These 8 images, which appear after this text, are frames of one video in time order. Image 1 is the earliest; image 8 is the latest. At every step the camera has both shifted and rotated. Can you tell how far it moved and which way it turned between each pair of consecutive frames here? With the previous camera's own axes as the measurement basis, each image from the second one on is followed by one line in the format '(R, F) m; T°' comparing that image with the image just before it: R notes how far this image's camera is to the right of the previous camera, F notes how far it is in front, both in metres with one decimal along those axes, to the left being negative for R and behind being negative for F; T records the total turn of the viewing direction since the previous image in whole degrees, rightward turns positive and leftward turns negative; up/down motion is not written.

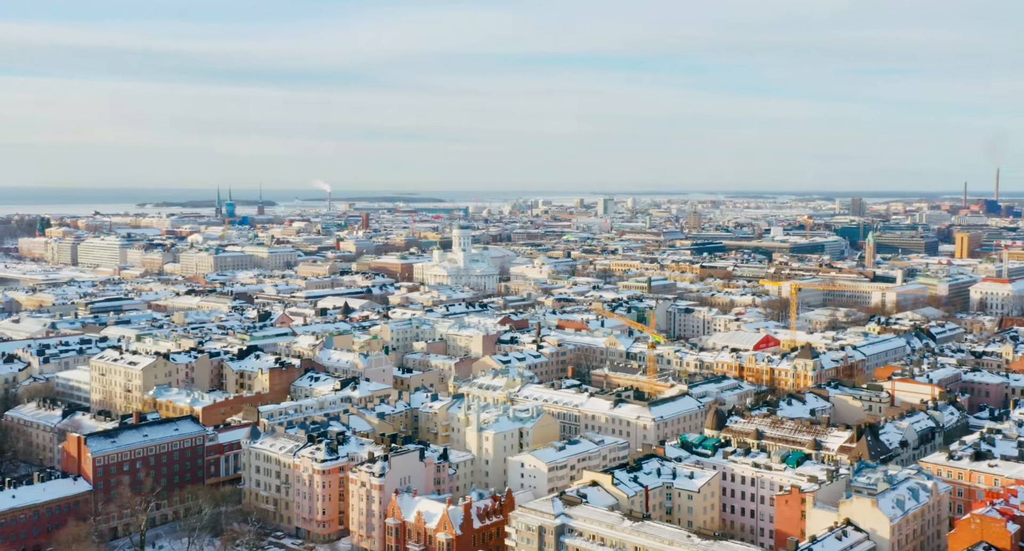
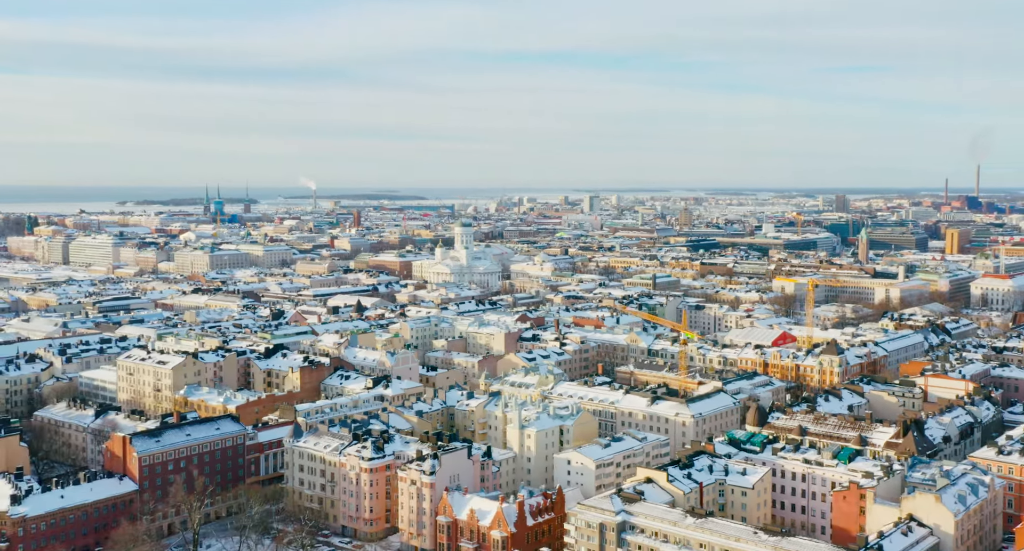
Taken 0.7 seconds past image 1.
(-1.9, +0.1) m; +1°
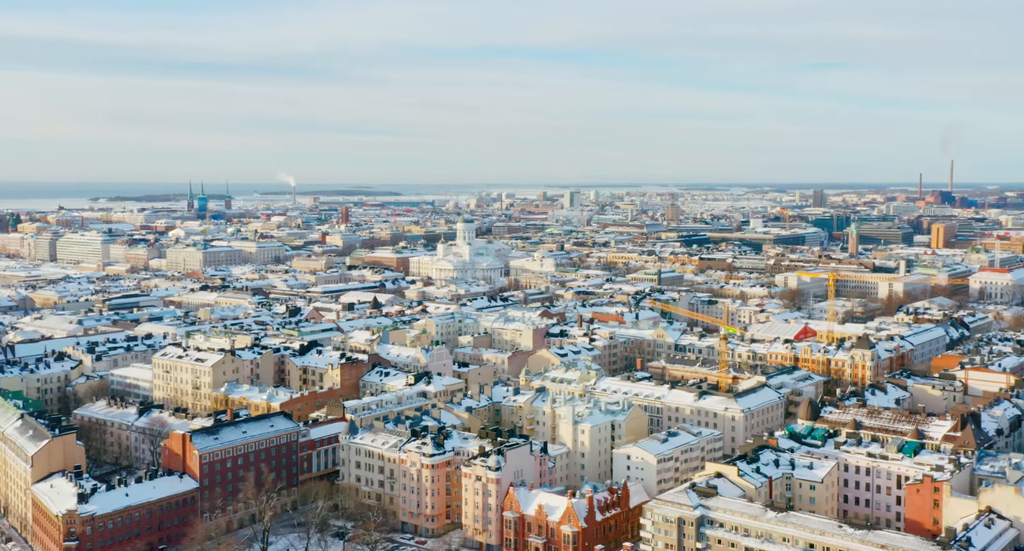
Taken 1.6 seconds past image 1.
(-2.5, 0.0) m; +1°
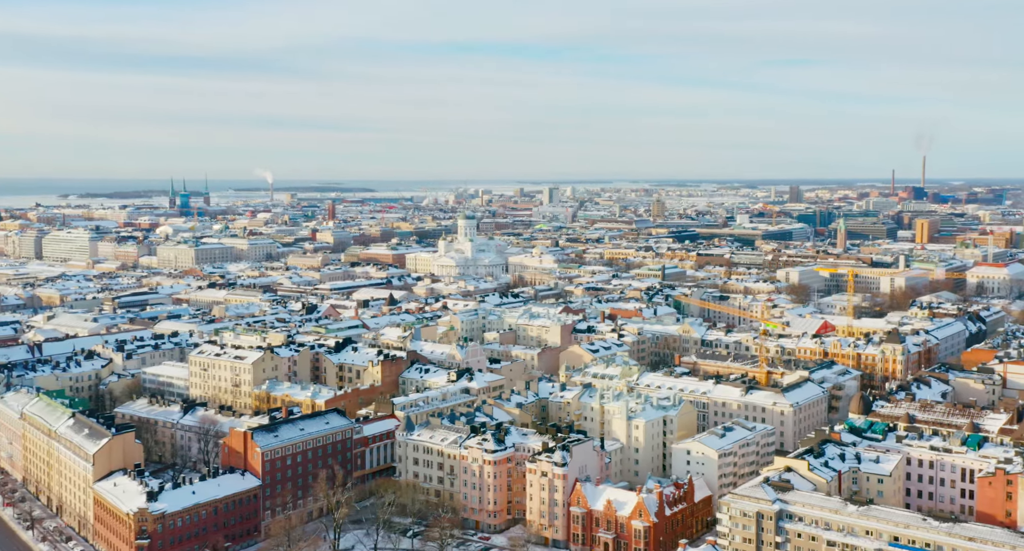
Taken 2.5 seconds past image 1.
(-2.6, 0.0) m; +1°
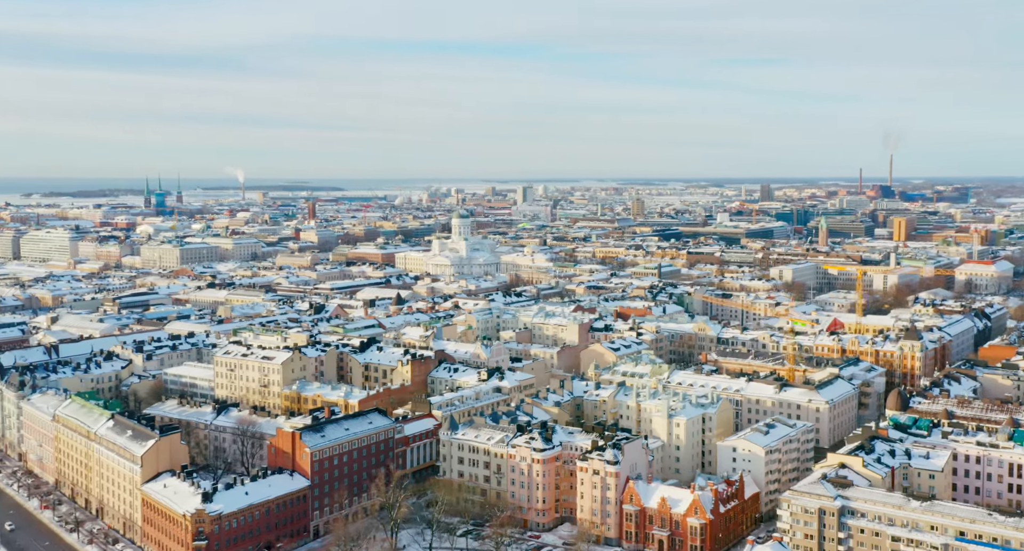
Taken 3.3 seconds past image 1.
(-2.3, 0.0) m; +1°
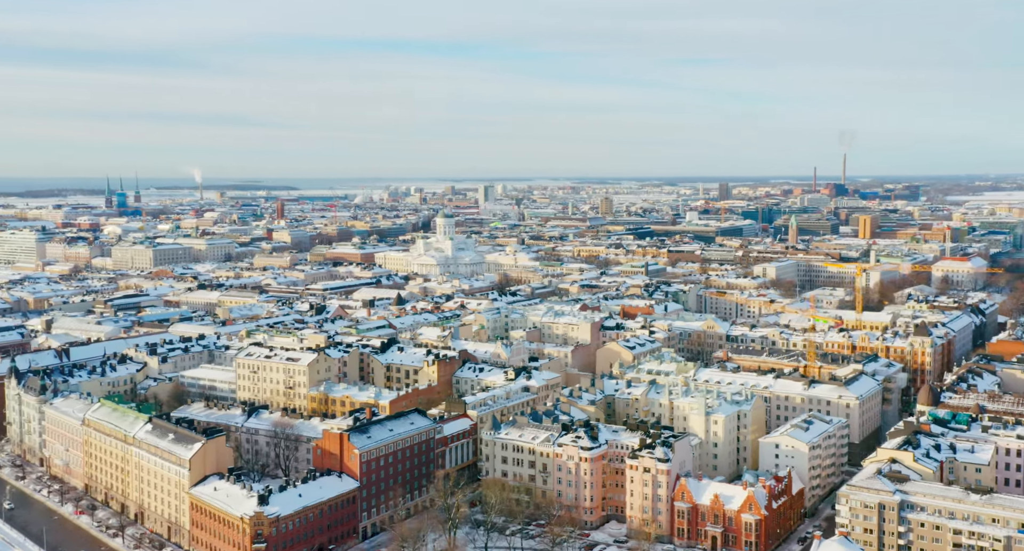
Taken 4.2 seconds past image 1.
(-2.7, -0.1) m; +2°
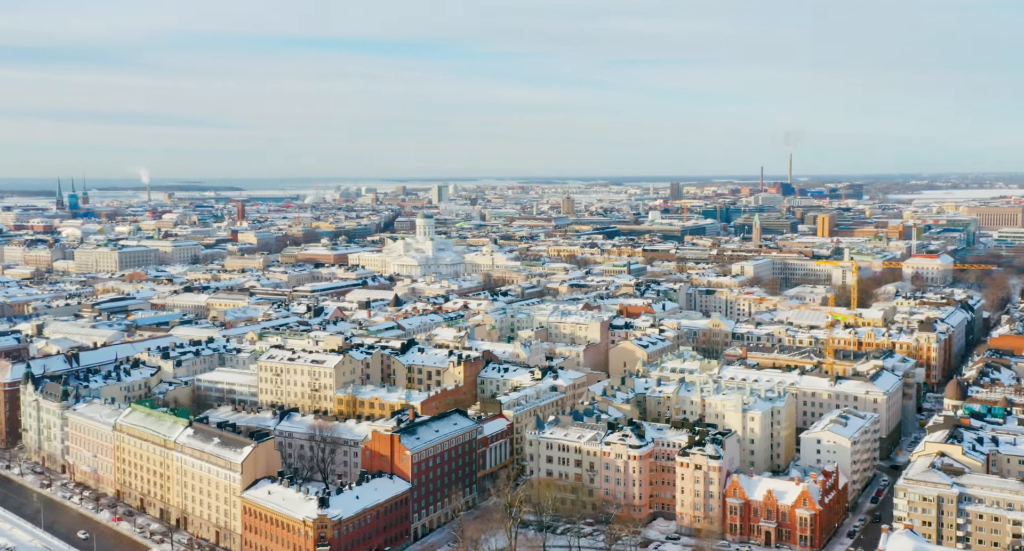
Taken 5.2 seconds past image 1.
(-3.0, -0.1) m; +2°
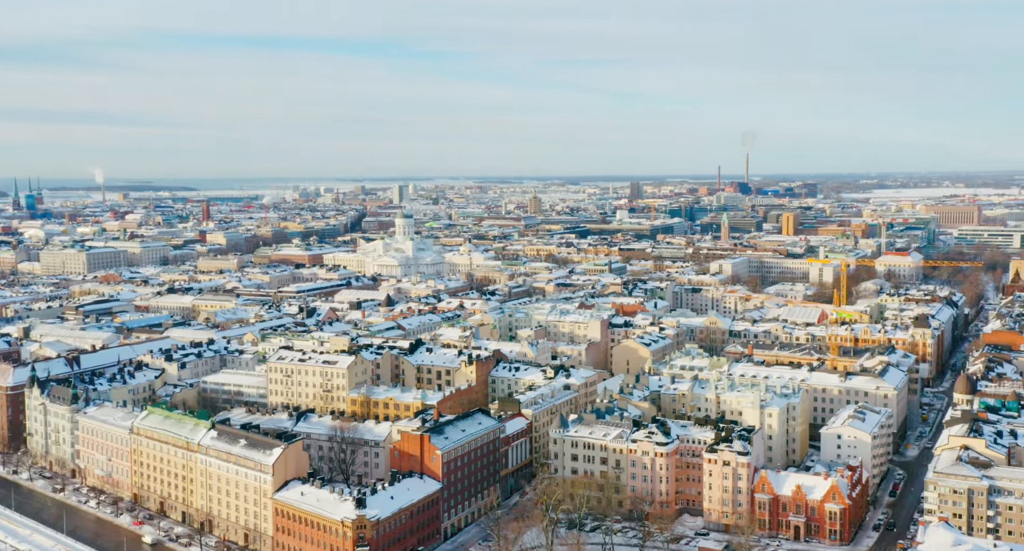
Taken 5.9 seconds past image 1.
(-2.1, -0.1) m; +2°
